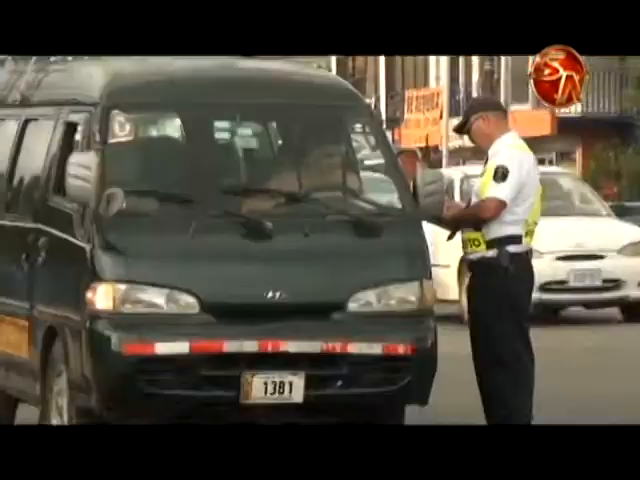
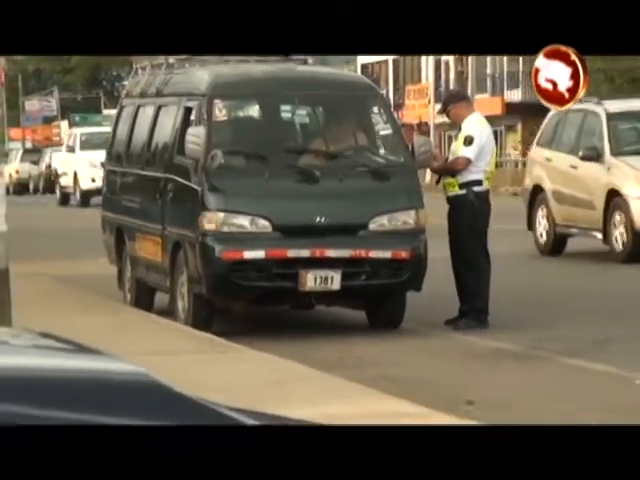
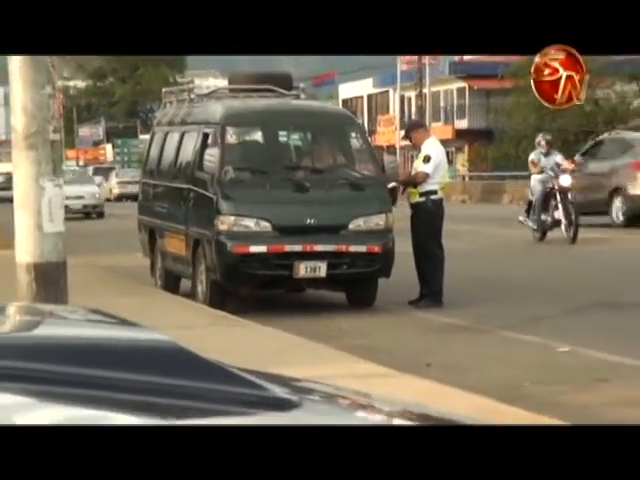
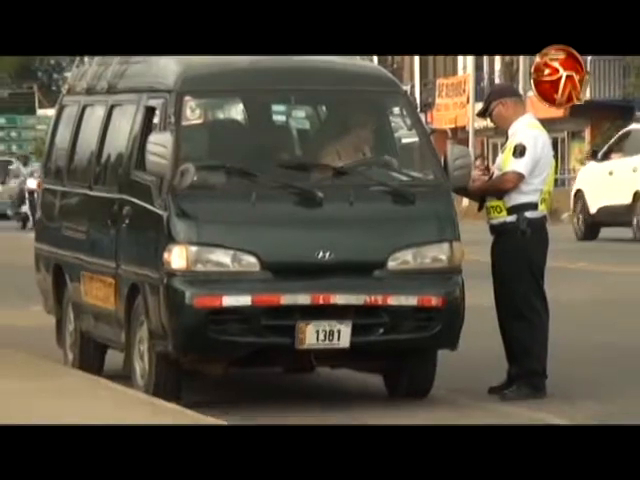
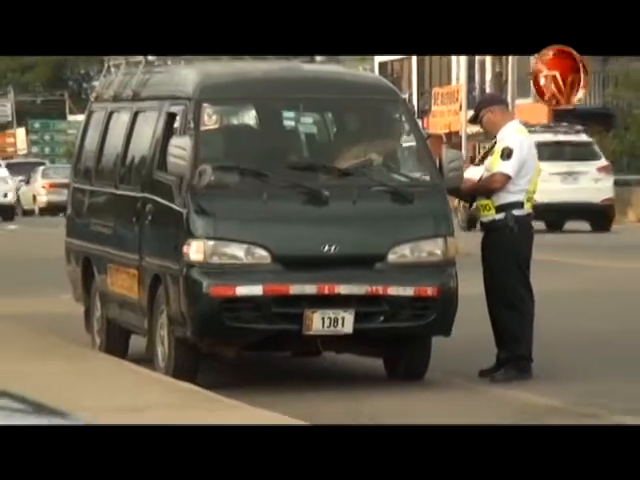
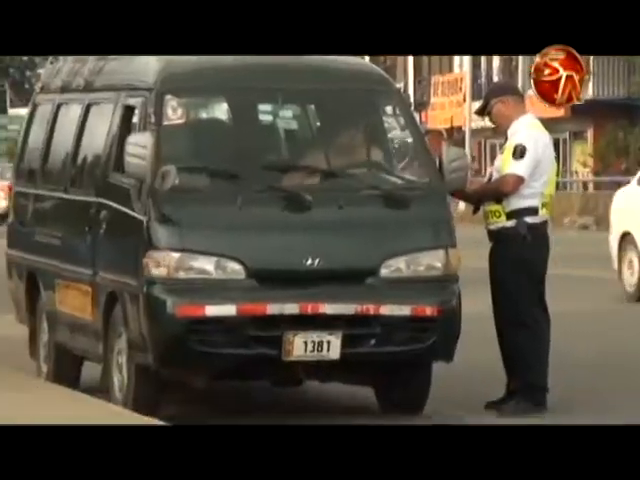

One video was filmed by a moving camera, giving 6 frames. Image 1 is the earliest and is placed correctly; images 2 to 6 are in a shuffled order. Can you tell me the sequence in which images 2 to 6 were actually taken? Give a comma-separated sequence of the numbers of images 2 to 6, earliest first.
6, 4, 5, 2, 3
